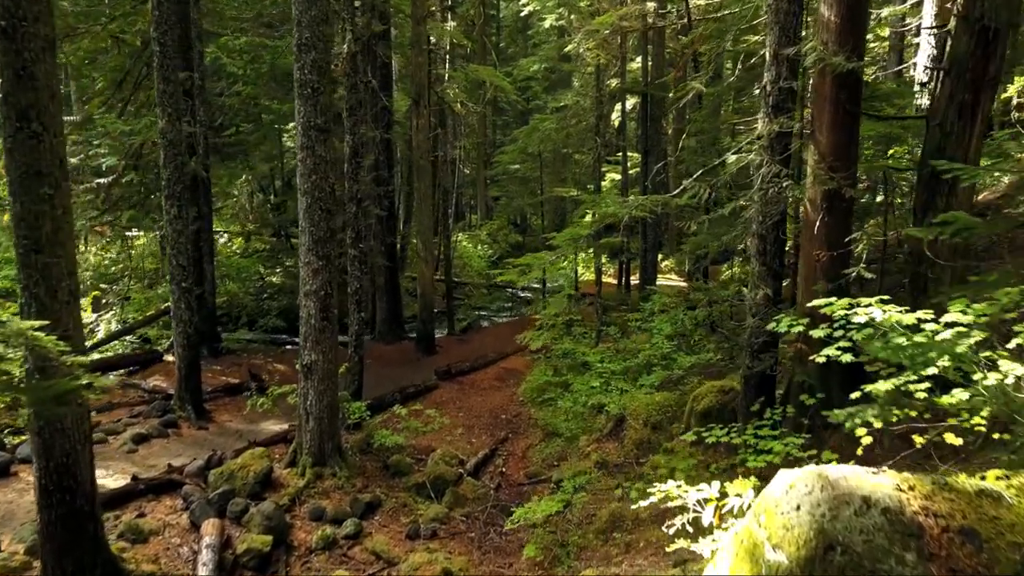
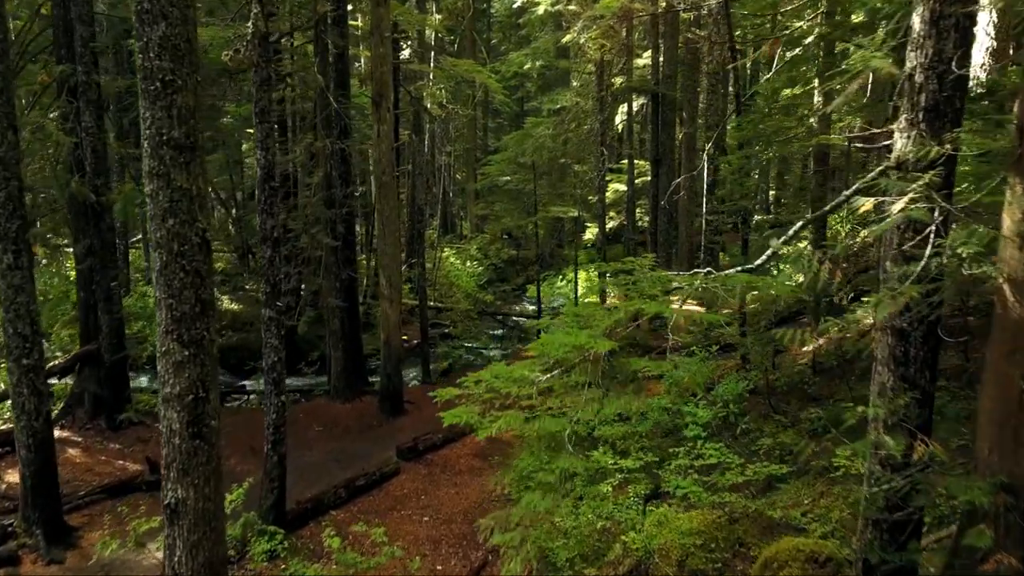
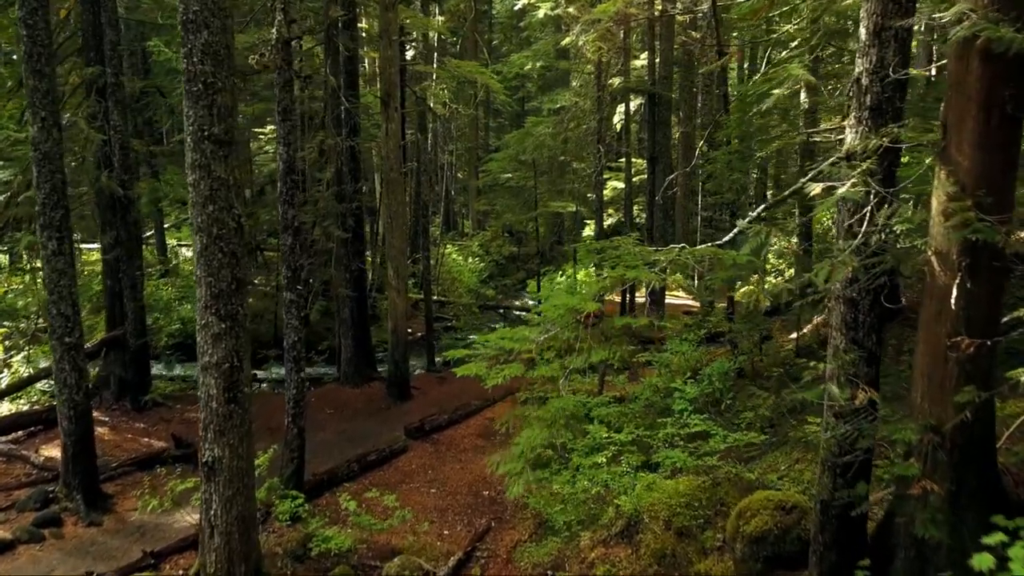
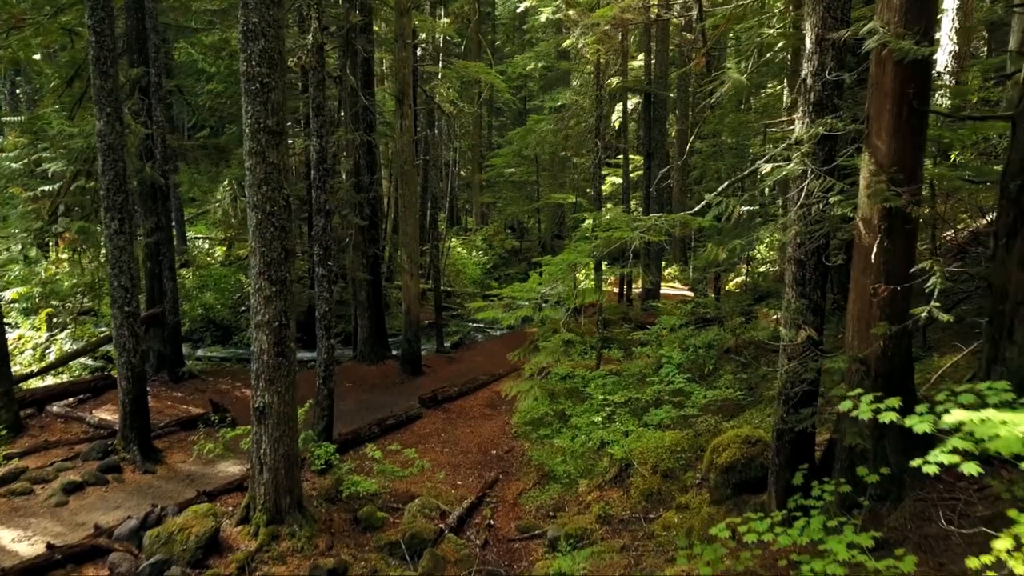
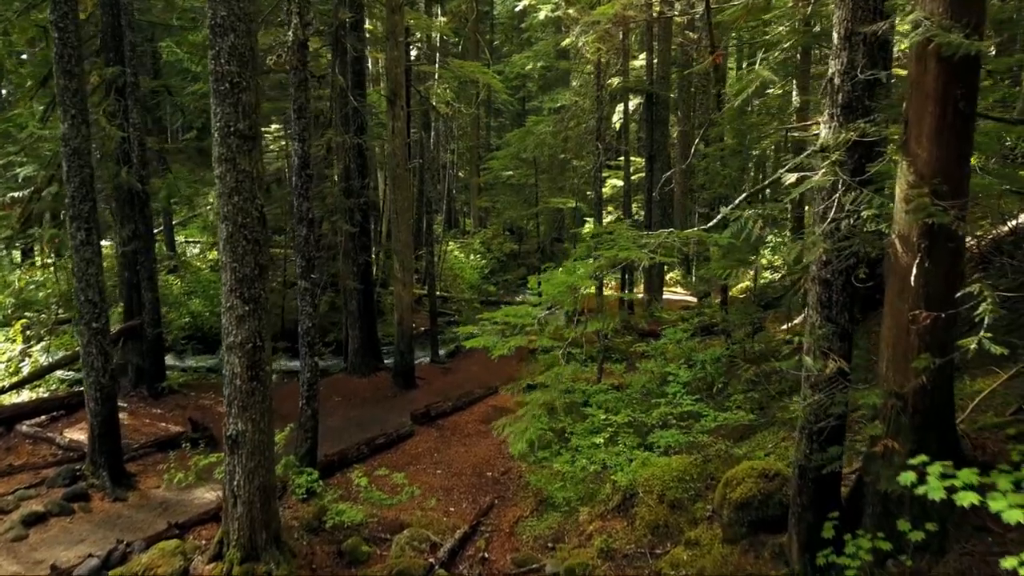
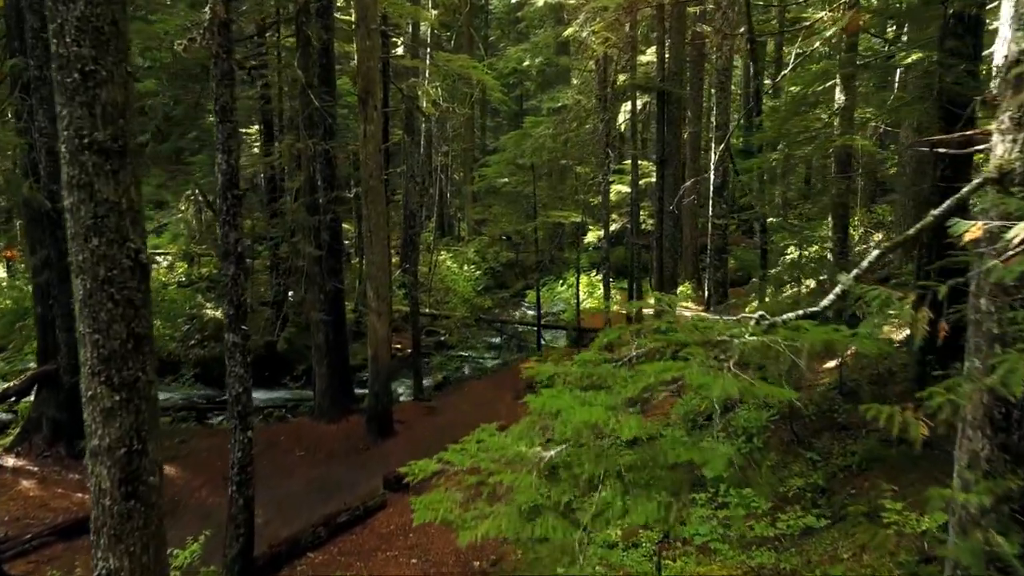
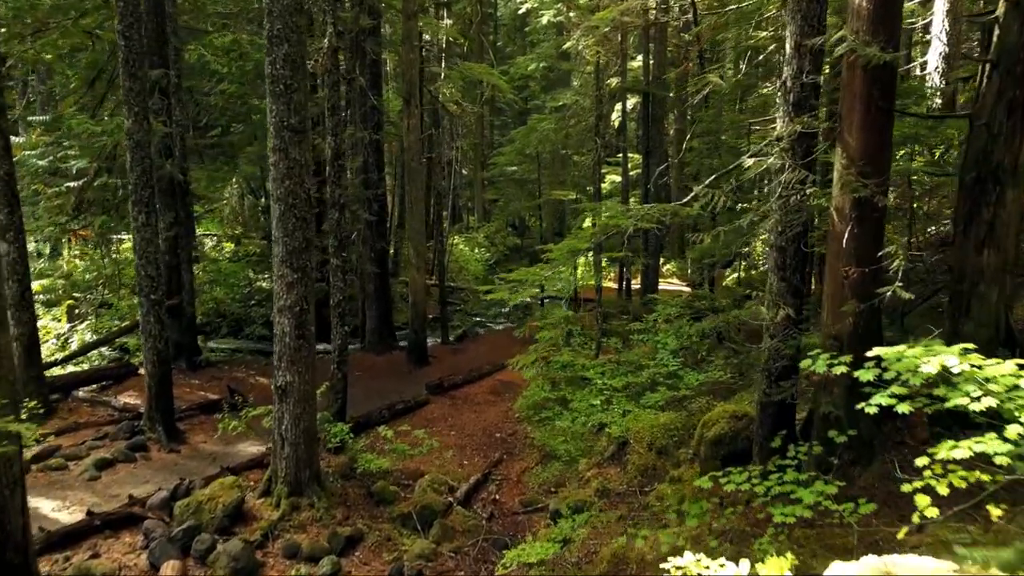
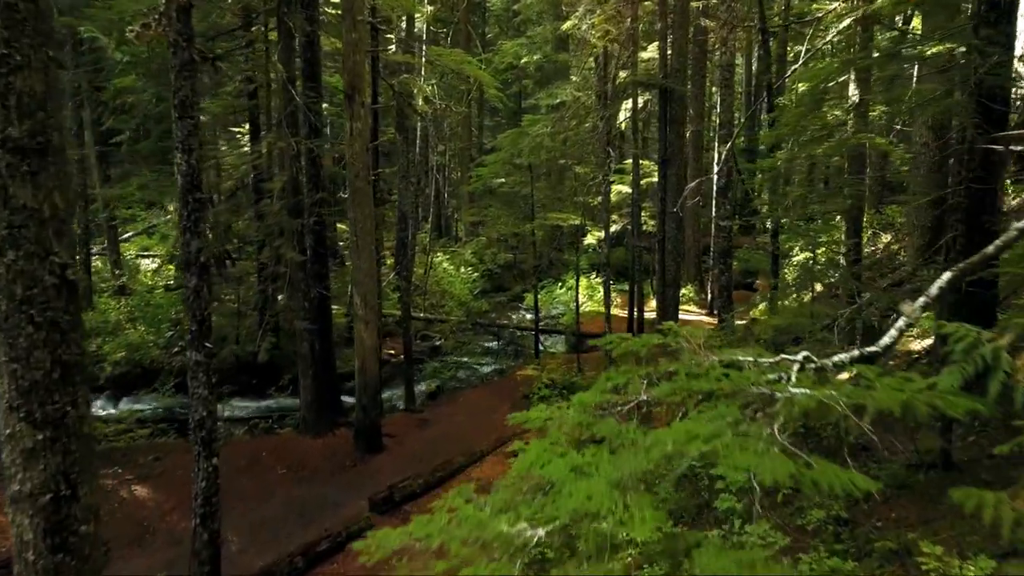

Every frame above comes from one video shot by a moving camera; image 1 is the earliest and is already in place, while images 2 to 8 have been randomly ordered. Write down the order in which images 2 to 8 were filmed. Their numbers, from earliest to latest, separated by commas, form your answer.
7, 4, 5, 3, 2, 6, 8
